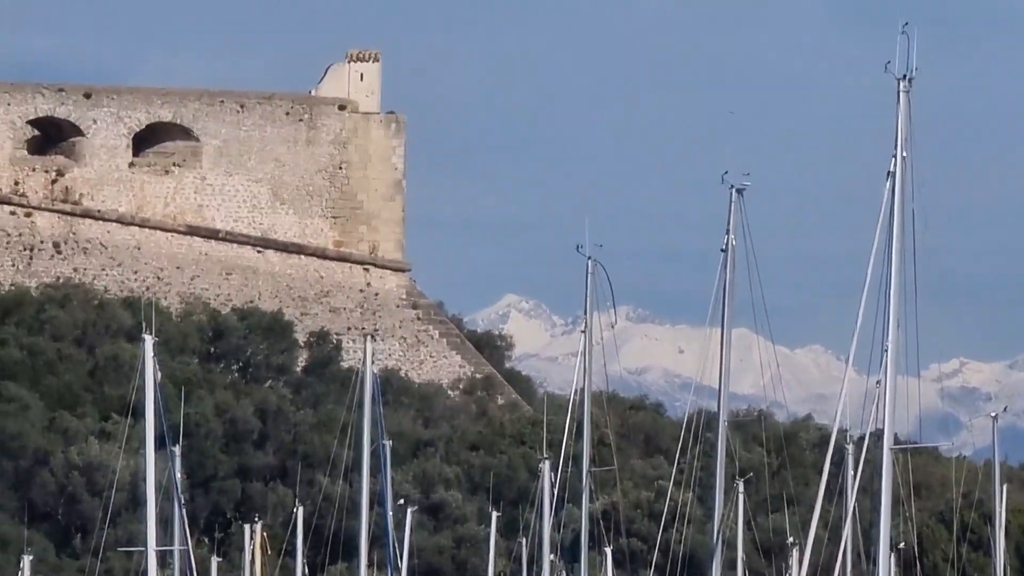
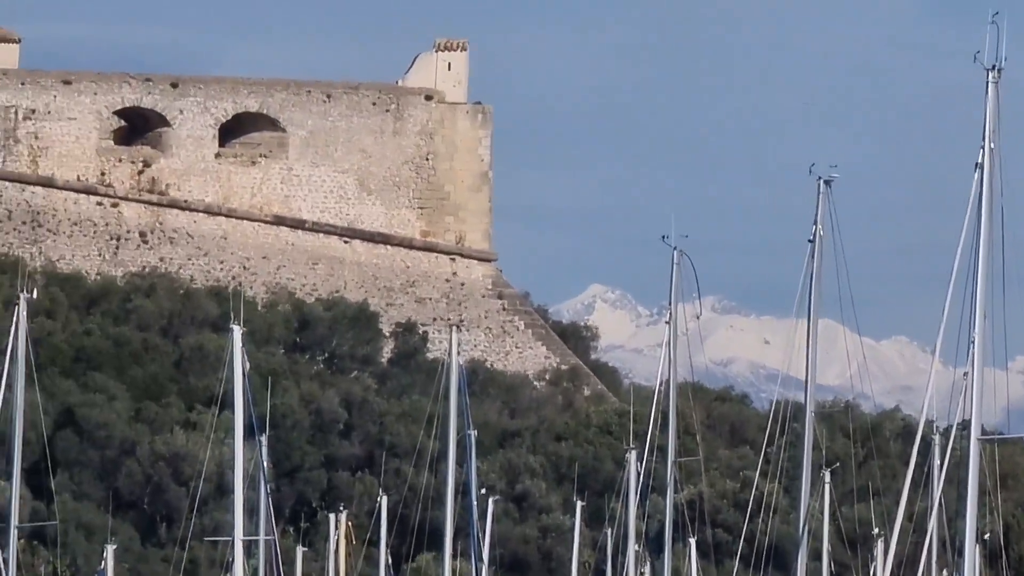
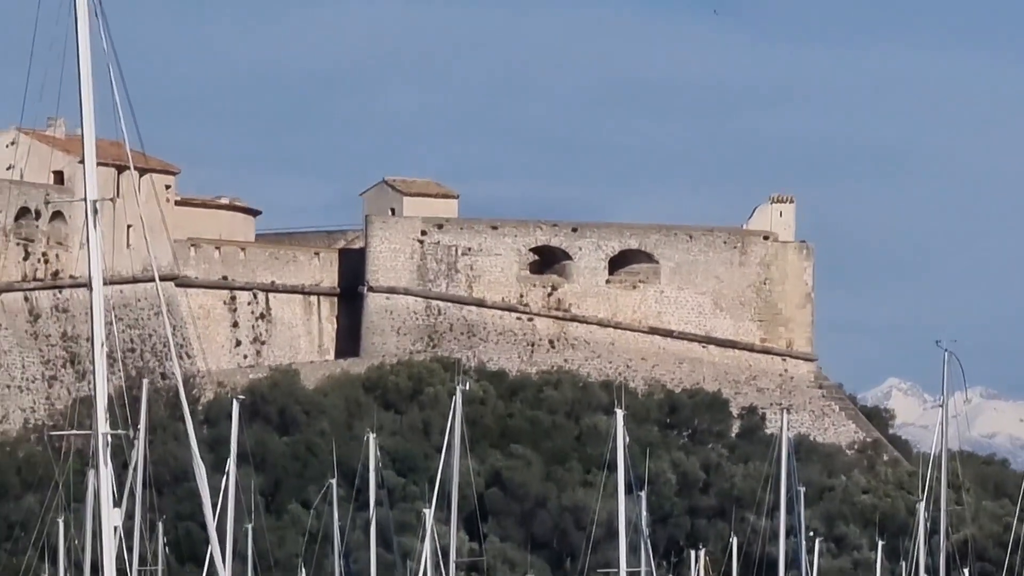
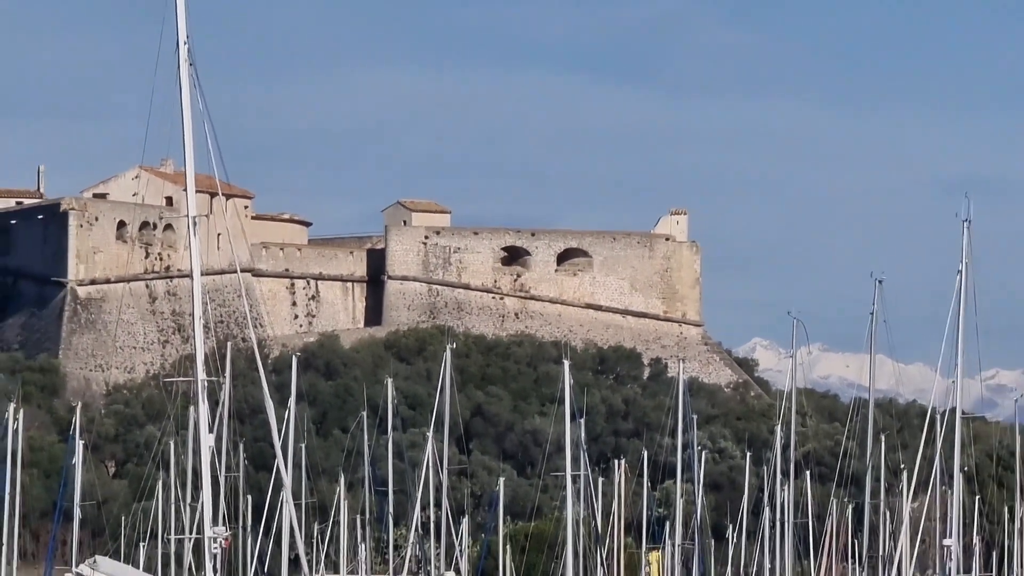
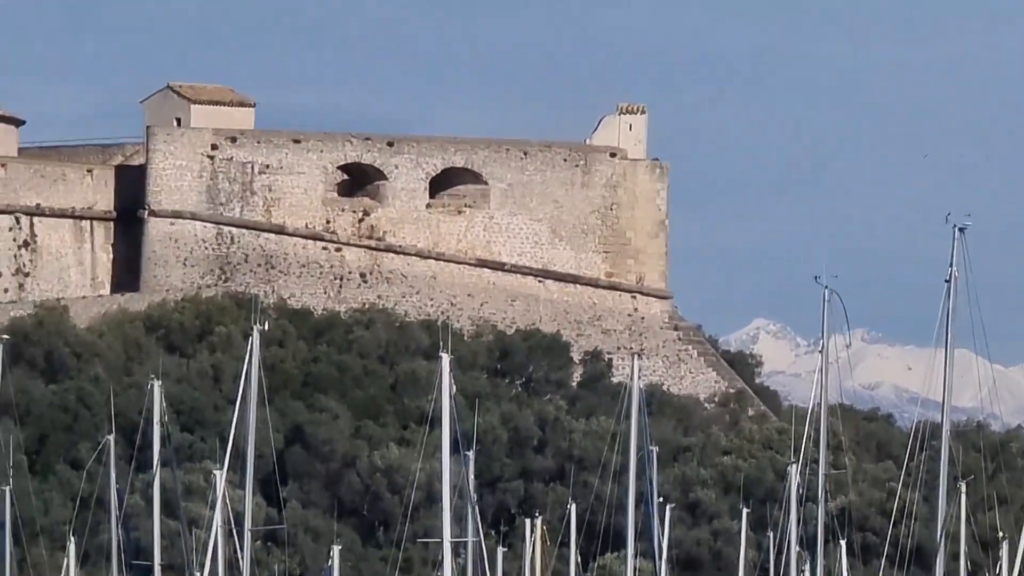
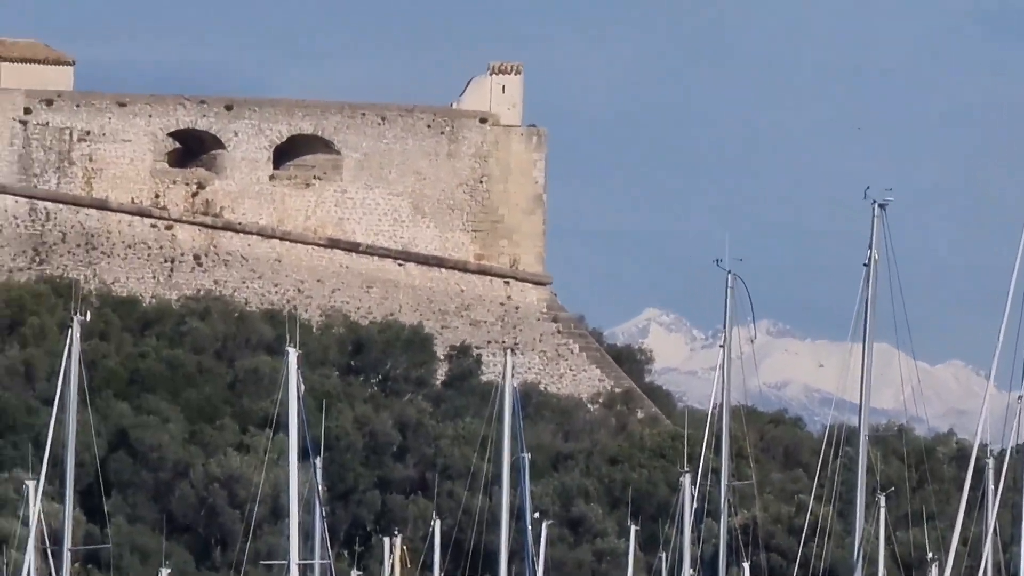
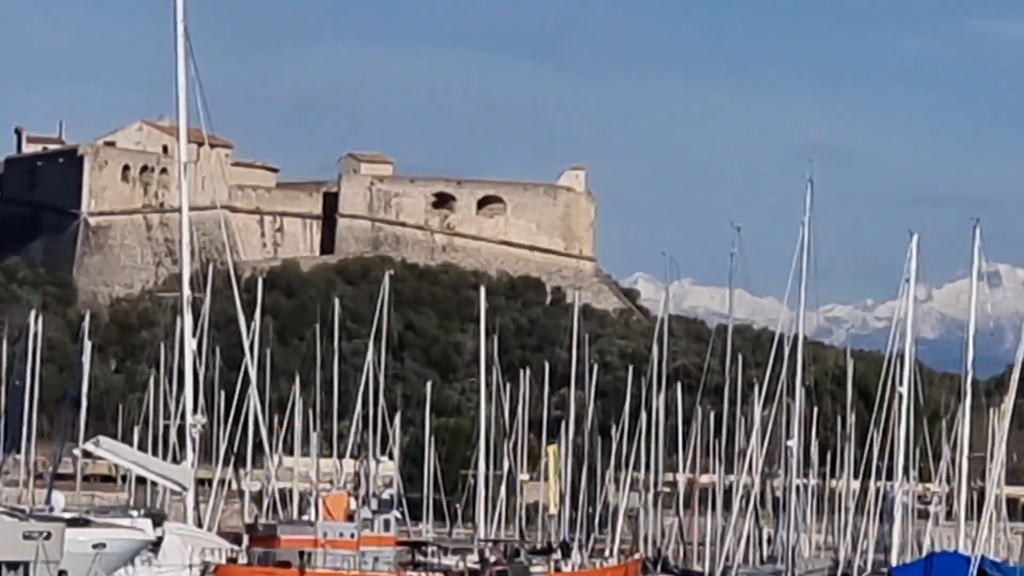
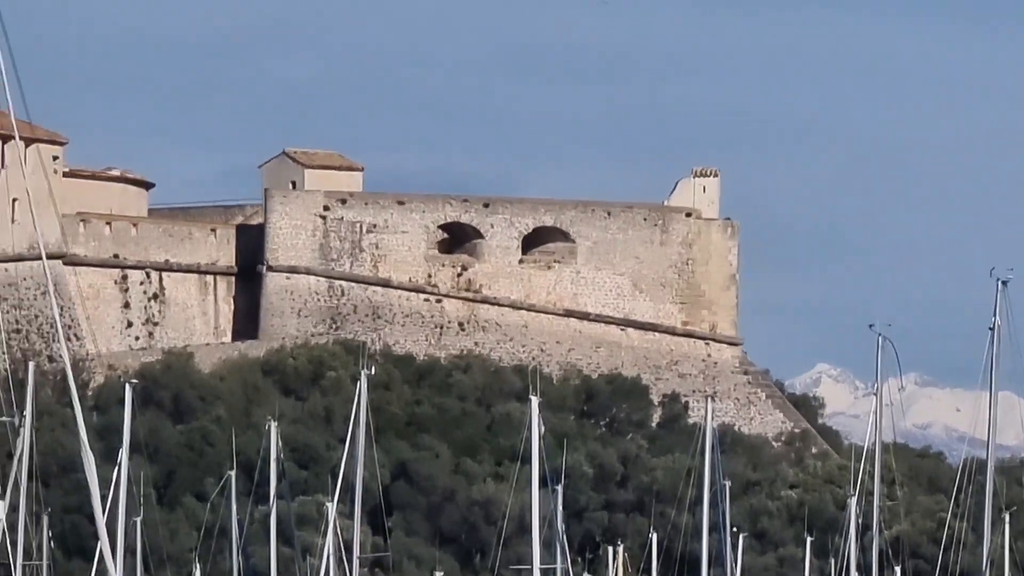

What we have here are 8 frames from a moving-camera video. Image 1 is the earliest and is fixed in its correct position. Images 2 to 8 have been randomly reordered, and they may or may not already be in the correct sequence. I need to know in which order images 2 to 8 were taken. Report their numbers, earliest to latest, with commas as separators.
2, 6, 5, 8, 3, 4, 7
